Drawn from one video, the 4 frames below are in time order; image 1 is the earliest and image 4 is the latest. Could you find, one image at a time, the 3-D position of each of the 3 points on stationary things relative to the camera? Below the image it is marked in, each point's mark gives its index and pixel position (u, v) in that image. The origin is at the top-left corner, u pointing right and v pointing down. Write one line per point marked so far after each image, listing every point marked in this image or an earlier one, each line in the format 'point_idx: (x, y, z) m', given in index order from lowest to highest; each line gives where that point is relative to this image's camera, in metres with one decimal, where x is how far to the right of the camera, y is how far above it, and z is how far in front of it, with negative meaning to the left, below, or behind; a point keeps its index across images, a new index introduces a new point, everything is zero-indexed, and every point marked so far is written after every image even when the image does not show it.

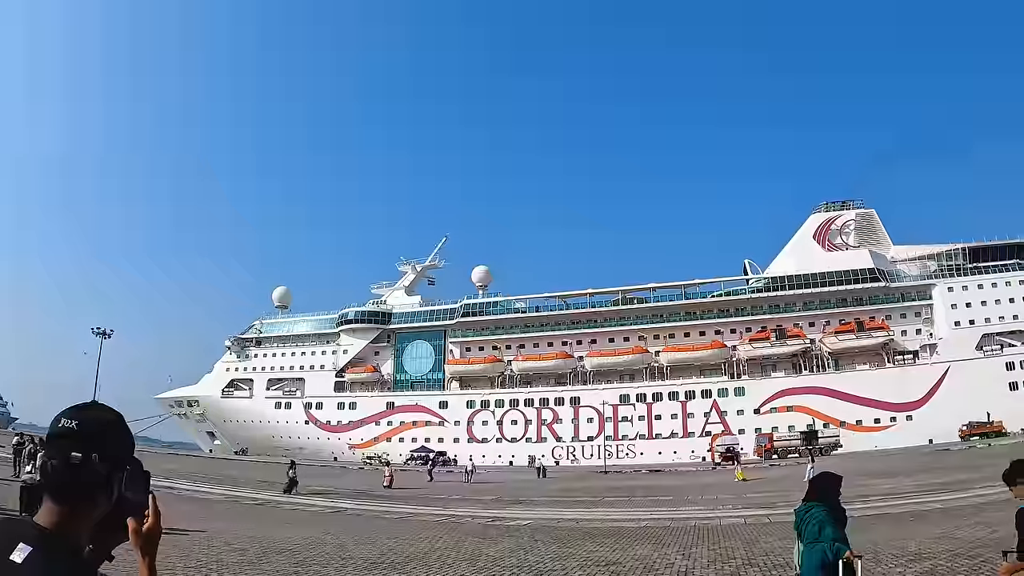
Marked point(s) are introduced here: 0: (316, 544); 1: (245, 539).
0: (-3.2, -4.2, +9.9) m
1: (-4.8, -4.5, +10.9) m
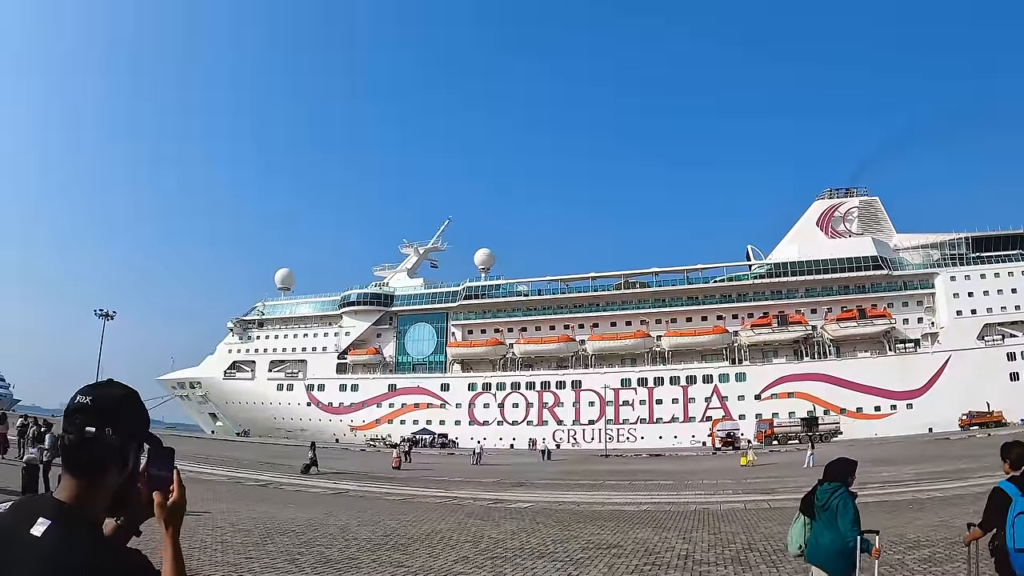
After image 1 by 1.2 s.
0: (-3.2, -3.9, +10.0) m
1: (-4.8, -4.2, +11.0) m
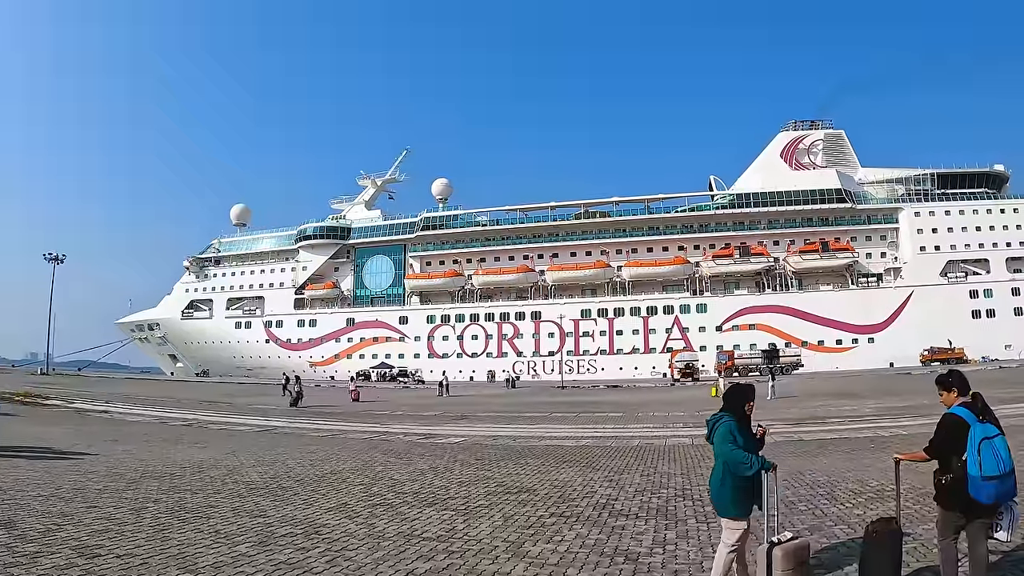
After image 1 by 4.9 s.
0: (-4.3, -2.5, +8.7) m
1: (-6.0, -2.7, +9.6) m
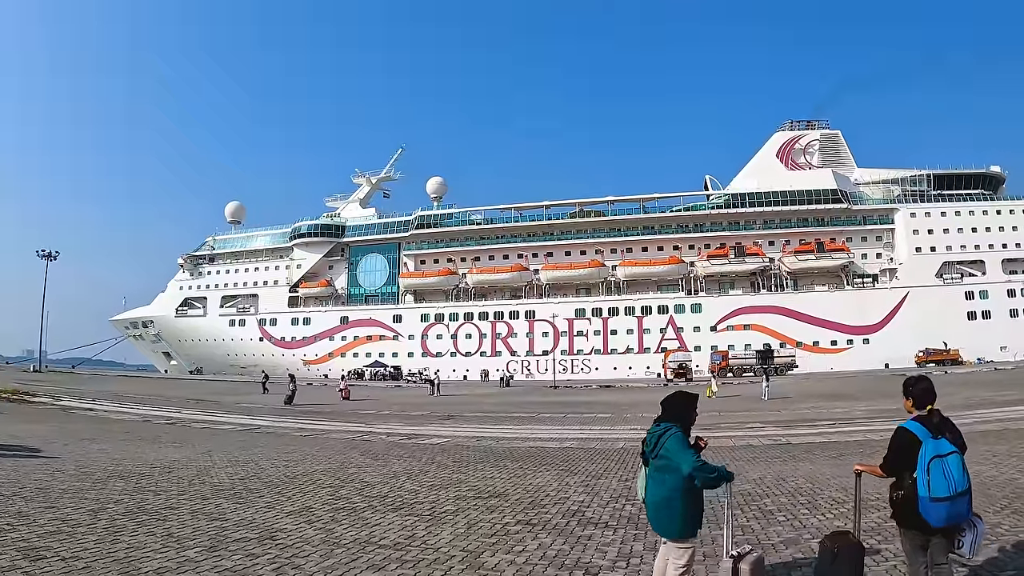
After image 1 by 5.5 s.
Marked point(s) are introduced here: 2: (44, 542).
0: (-4.6, -2.5, +8.4) m
1: (-6.2, -2.7, +9.4) m
2: (-3.7, -2.0, +4.8) m
